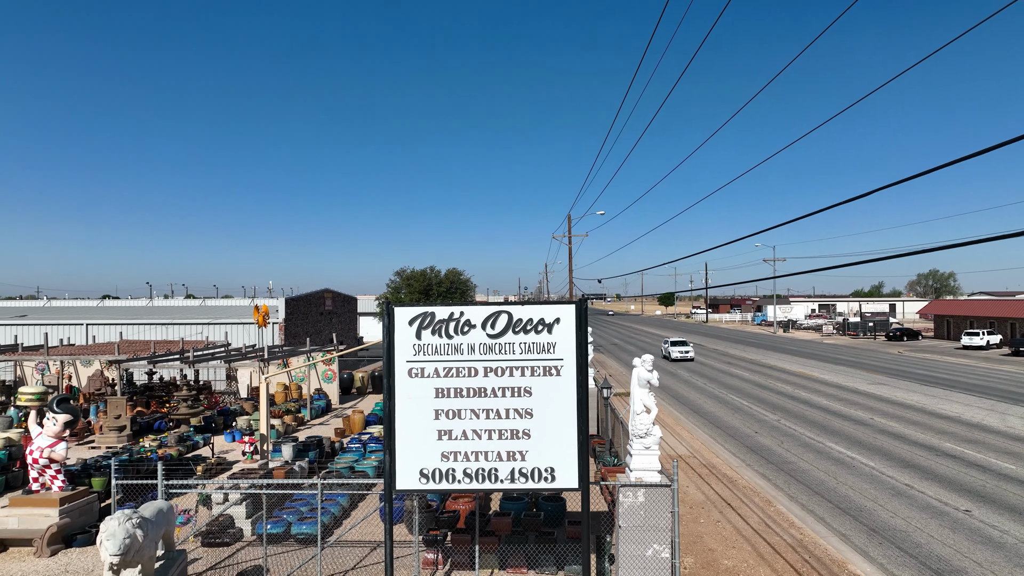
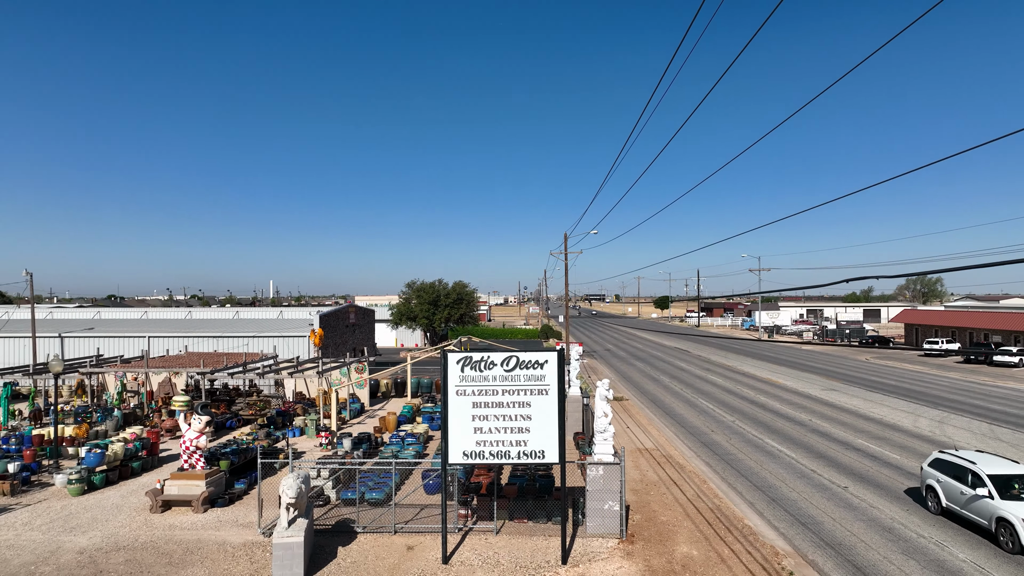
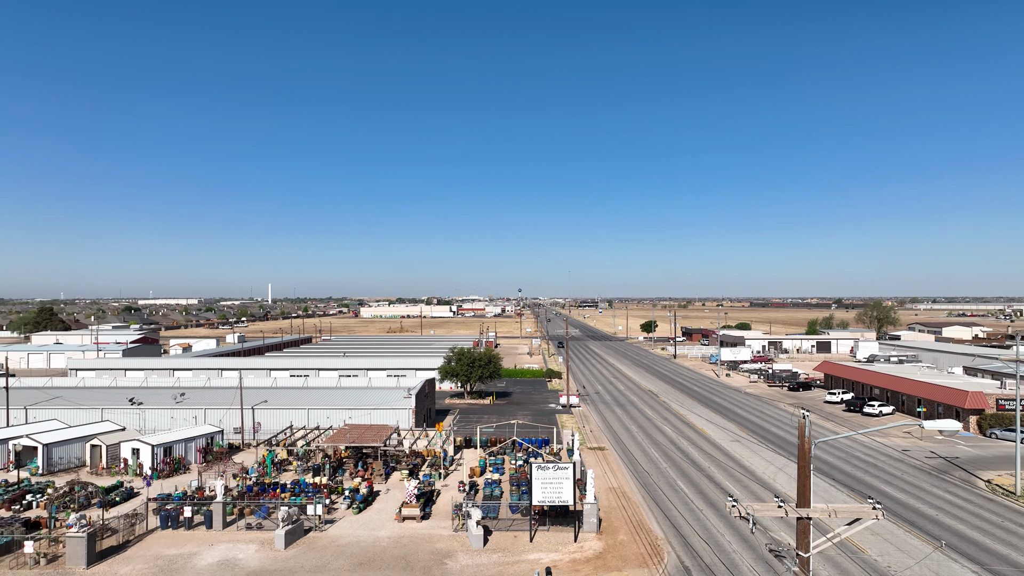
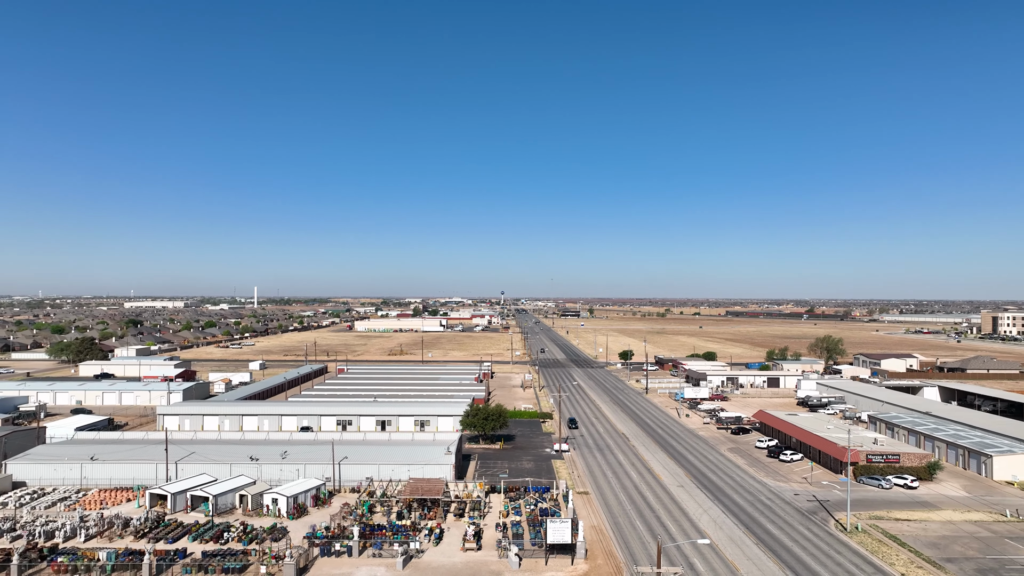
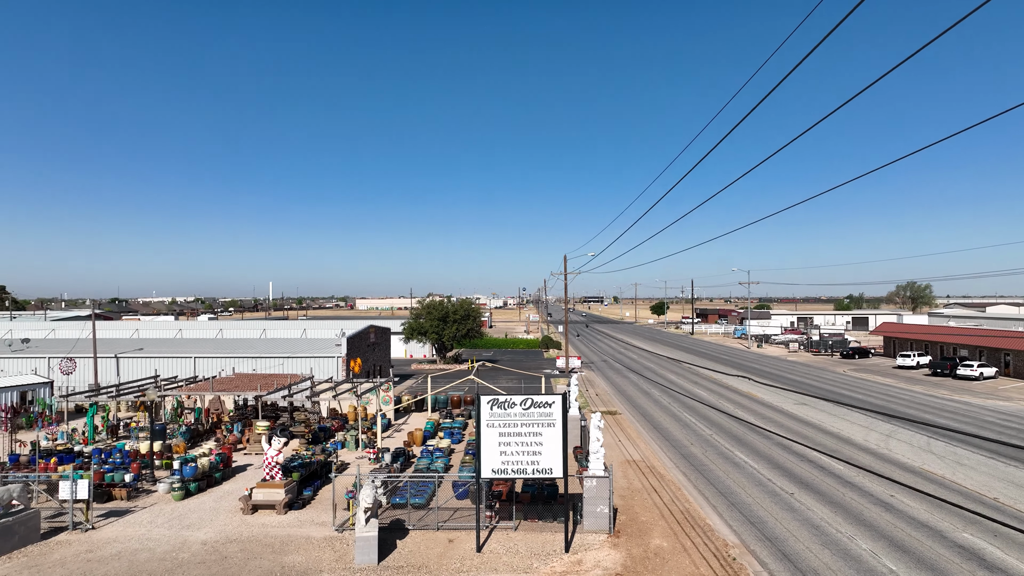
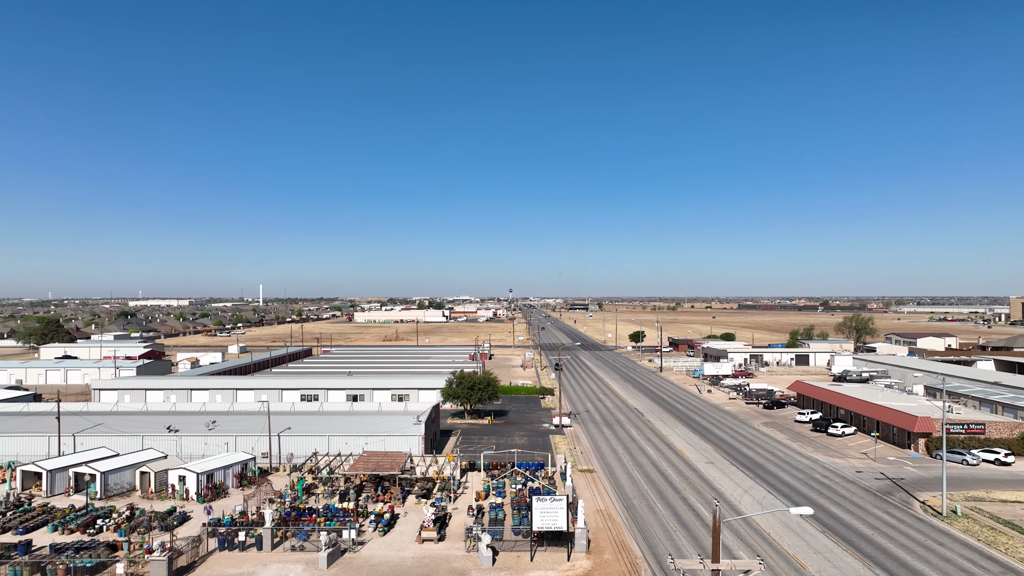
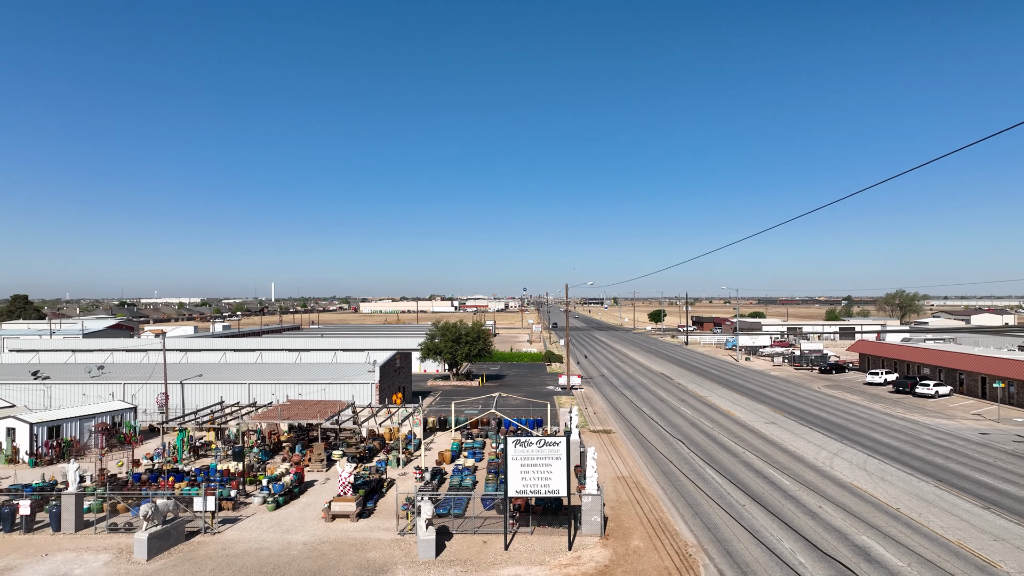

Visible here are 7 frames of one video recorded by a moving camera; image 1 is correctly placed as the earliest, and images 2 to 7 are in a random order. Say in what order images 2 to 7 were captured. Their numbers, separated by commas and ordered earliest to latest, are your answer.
2, 5, 7, 3, 6, 4
